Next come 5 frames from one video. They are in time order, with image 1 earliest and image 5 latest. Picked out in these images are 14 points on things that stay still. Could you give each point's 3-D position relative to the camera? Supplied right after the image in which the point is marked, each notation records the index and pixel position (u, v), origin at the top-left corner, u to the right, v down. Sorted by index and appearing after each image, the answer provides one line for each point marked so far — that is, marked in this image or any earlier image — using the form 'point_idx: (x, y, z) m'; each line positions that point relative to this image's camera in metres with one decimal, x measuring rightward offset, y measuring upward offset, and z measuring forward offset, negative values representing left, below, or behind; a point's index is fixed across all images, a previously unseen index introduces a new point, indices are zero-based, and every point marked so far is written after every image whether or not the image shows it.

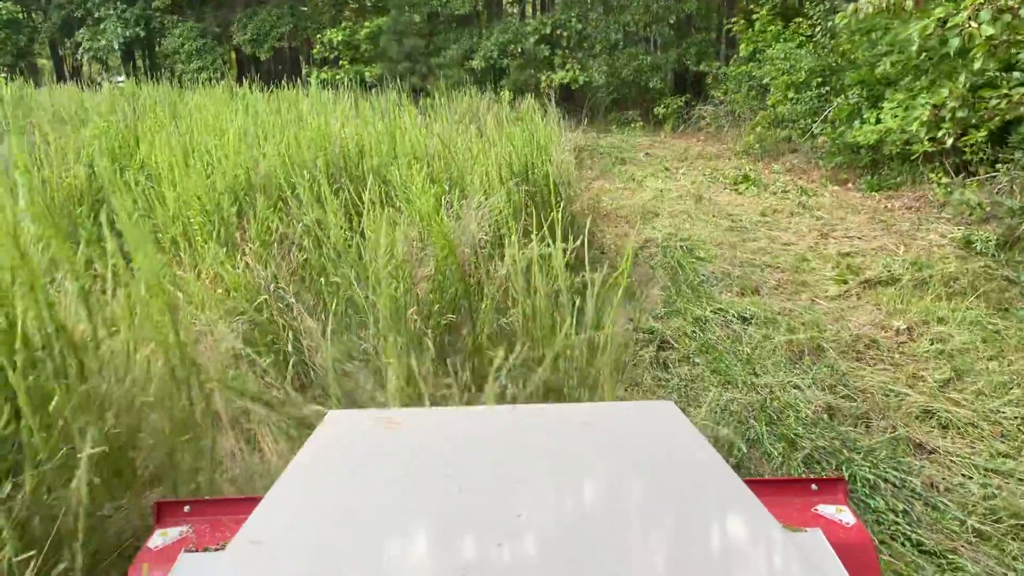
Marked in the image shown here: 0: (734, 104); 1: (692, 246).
0: (+2.8, +2.3, +9.5) m
1: (+1.0, +0.2, +4.0) m
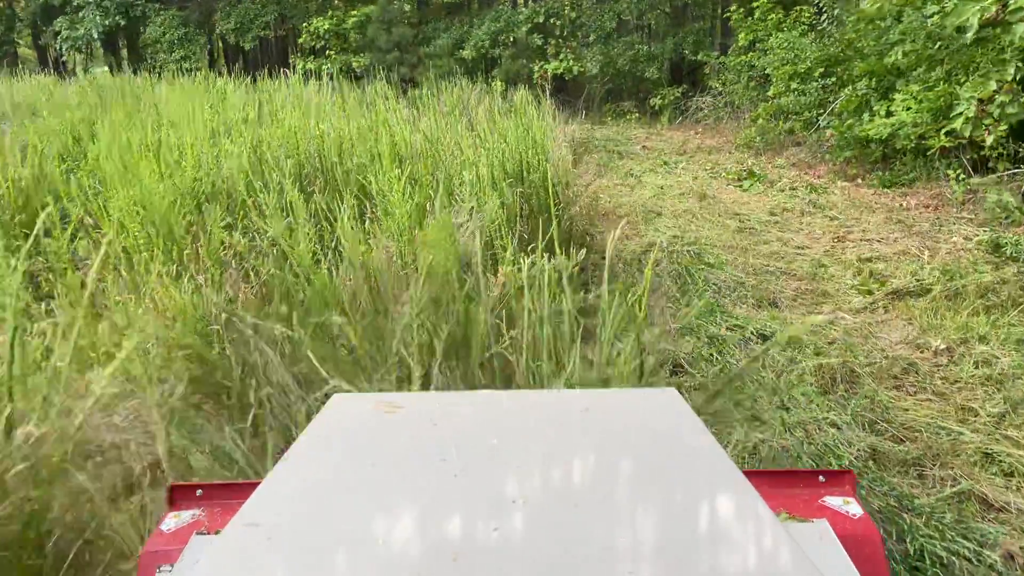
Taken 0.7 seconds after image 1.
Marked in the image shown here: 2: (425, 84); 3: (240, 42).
0: (+2.7, +2.3, +9.2) m
1: (+0.9, +0.2, +3.7) m
2: (-0.9, +2.1, +7.8) m
3: (-4.0, +3.6, +11.2) m
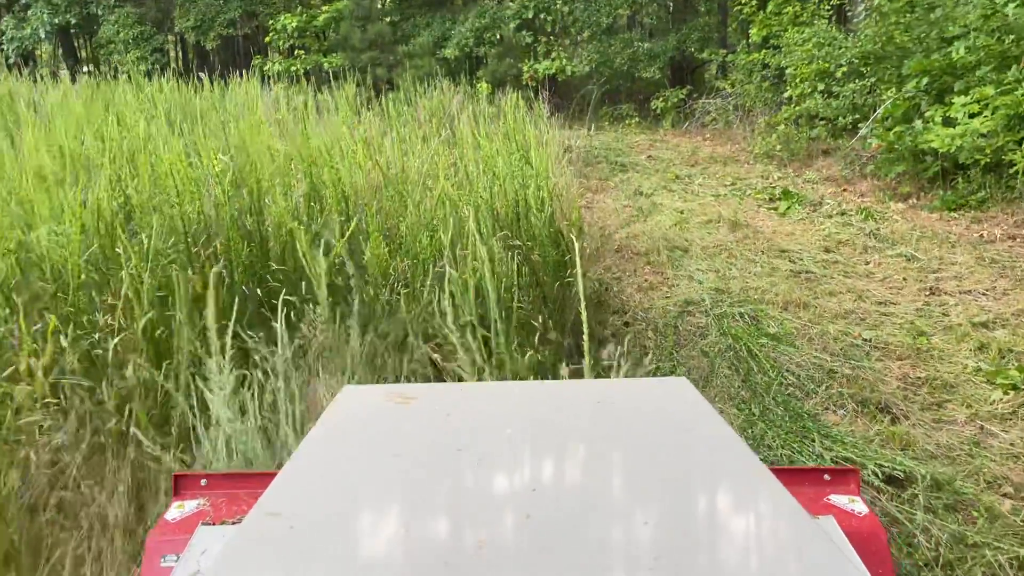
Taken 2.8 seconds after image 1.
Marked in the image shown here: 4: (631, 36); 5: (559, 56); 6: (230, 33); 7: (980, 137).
0: (+2.5, +2.1, +8.3) m
1: (+0.9, -0.1, +2.8) m
2: (-1.0, +1.8, +6.9) m
3: (-4.2, +3.3, +10.2) m
4: (+1.5, +3.2, +9.7) m
5: (+0.6, +2.9, +9.4) m
6: (-3.8, +3.4, +10.2) m
7: (+2.8, +0.9, +4.5) m
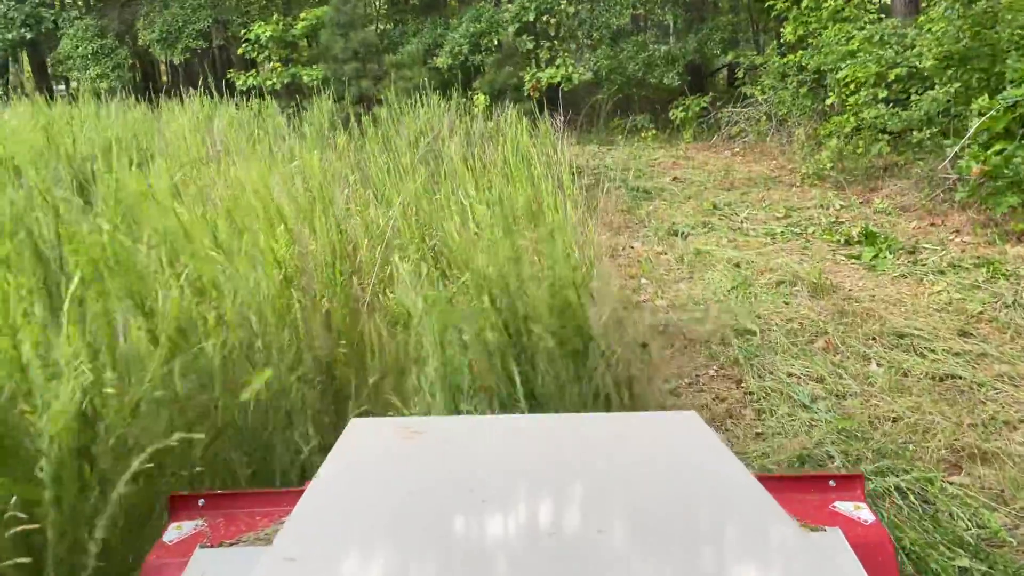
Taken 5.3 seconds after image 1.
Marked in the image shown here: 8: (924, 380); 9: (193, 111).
0: (+2.6, +1.7, +7.2) m
1: (+0.9, -0.4, +1.7) m
2: (-1.0, +1.4, +5.8) m
3: (-4.2, +2.8, +9.1) m
4: (+1.5, +2.8, +8.6) m
5: (+0.6, +2.5, +8.4) m
6: (-3.8, +2.9, +9.1) m
7: (+2.8, +0.6, +3.4) m
8: (+1.2, -0.3, +2.3) m
9: (-2.2, +1.2, +5.1) m
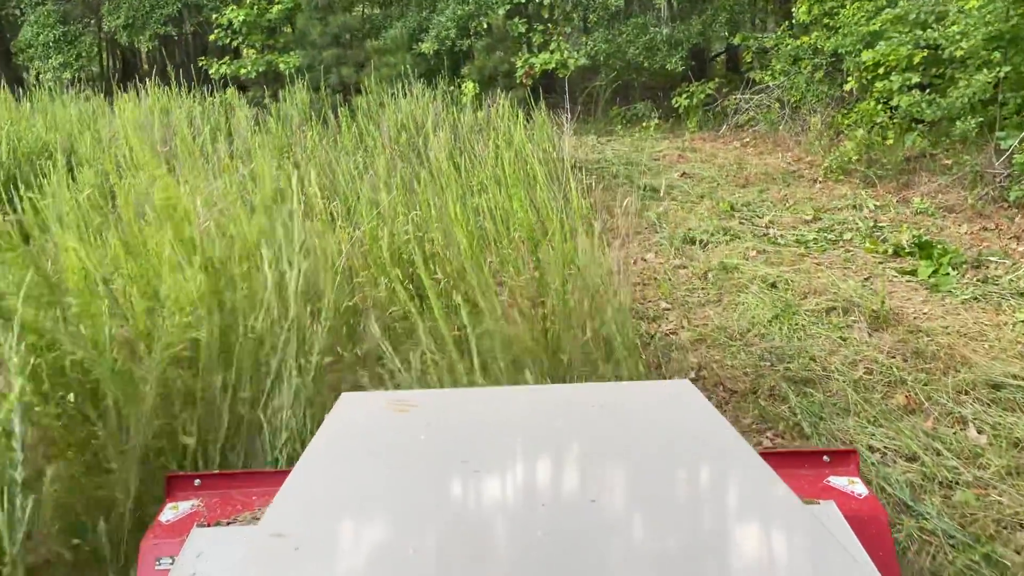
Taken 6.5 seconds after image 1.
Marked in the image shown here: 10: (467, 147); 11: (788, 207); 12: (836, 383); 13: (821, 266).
0: (+2.5, +1.7, +6.7) m
1: (+0.9, -0.6, +1.2) m
2: (-1.1, +1.3, +5.2) m
3: (-4.3, +2.8, +8.5) m
4: (+1.4, +2.8, +8.0) m
5: (+0.5, +2.5, +7.8) m
6: (-3.9, +2.9, +8.5) m
7: (+2.8, +0.5, +2.9) m
8: (+1.2, -0.4, +1.7) m
9: (-2.2, +1.1, +4.6) m
10: (-0.2, +0.7, +3.6) m
11: (+1.6, +0.5, +4.4) m
12: (+0.9, -0.3, +2.1) m
13: (+1.3, +0.1, +3.1) m
